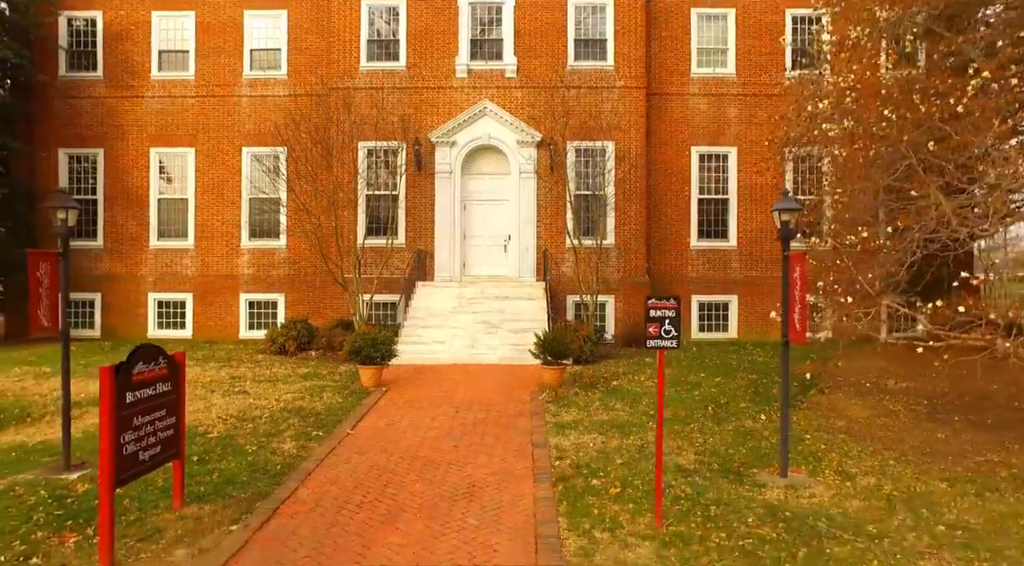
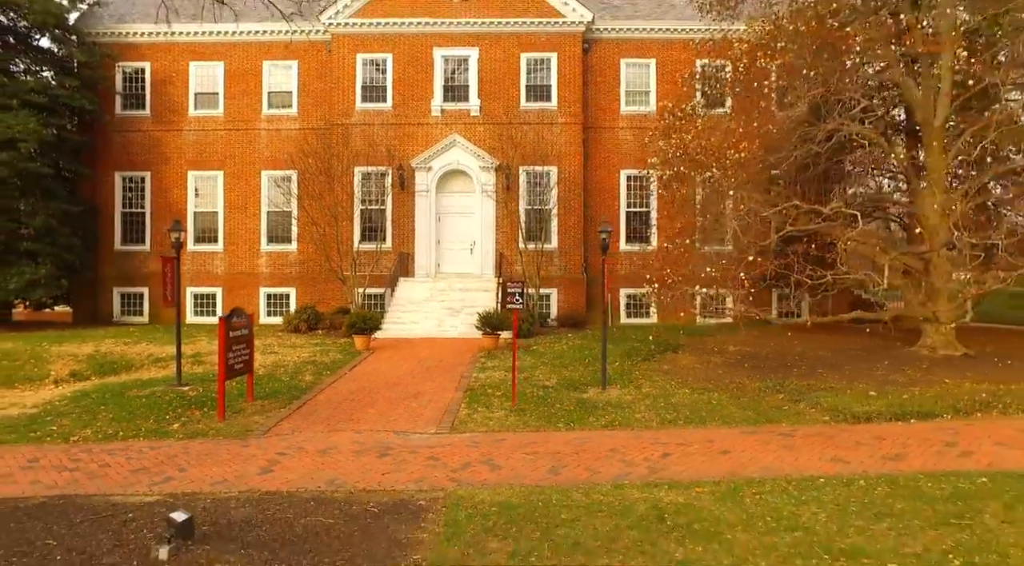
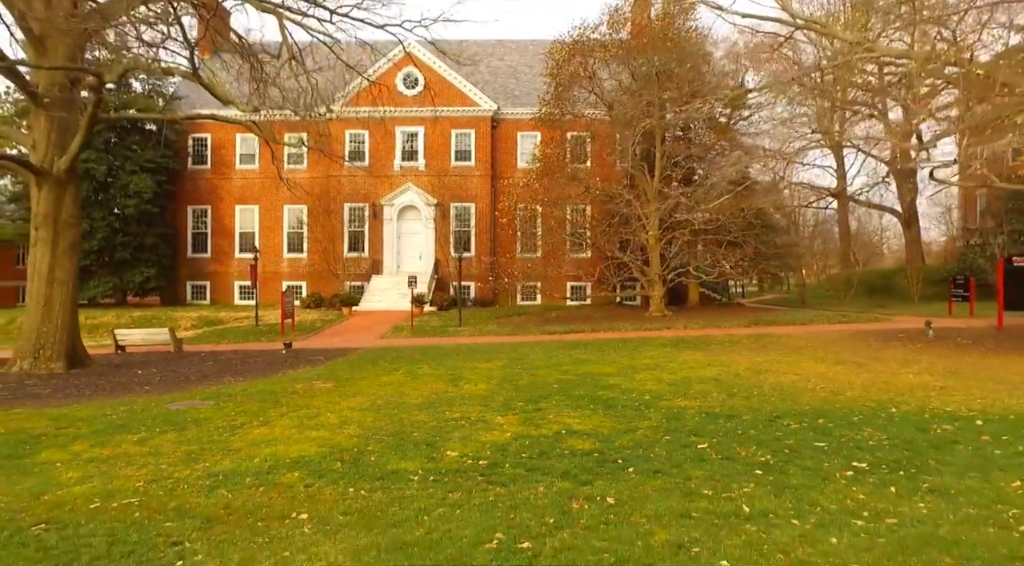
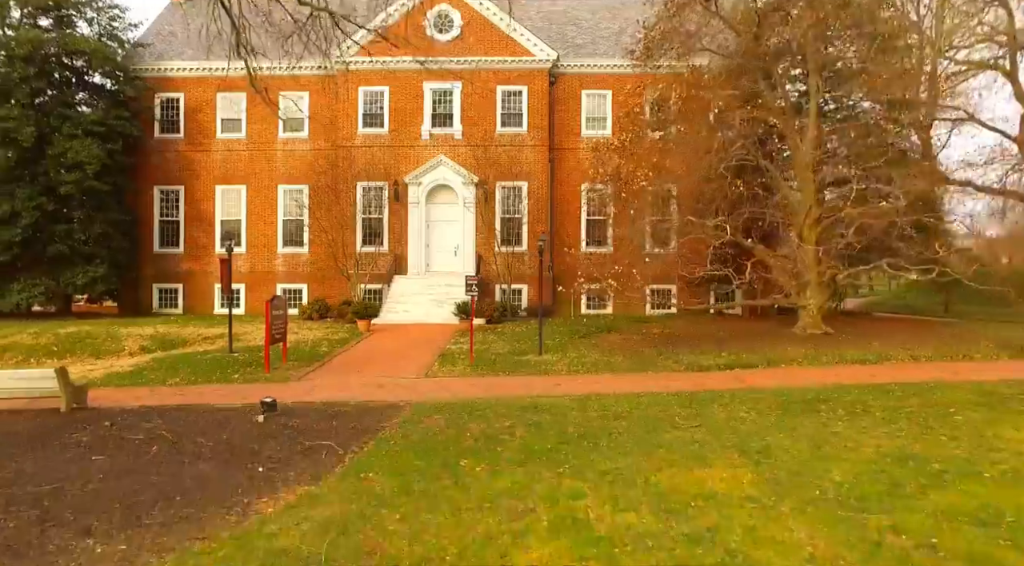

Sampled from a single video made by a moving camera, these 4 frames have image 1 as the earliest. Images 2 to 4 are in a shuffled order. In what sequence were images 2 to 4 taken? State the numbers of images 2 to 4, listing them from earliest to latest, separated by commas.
2, 4, 3
